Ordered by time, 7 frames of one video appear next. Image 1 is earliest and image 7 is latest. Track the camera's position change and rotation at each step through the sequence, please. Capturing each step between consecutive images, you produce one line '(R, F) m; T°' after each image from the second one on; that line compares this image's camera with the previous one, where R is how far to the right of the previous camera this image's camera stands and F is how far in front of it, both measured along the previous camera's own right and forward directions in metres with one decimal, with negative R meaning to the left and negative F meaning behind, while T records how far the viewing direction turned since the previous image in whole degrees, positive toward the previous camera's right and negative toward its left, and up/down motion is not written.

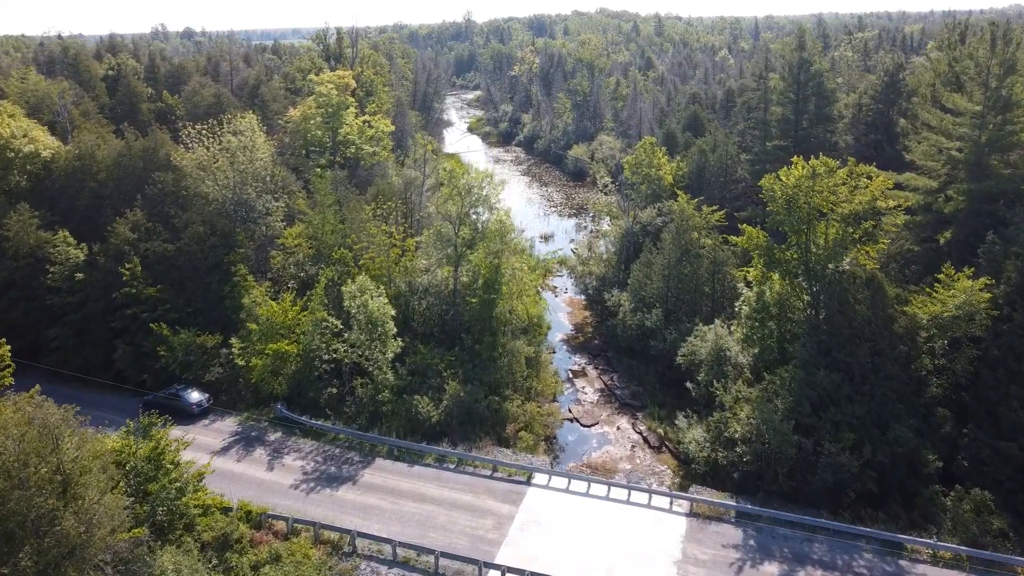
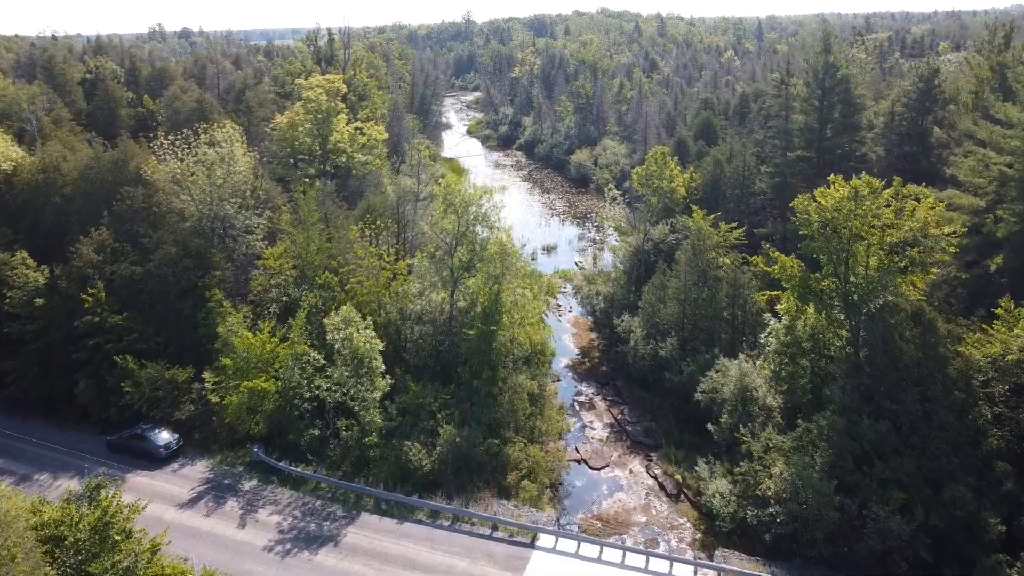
(-0.1, +2.9) m; 0°
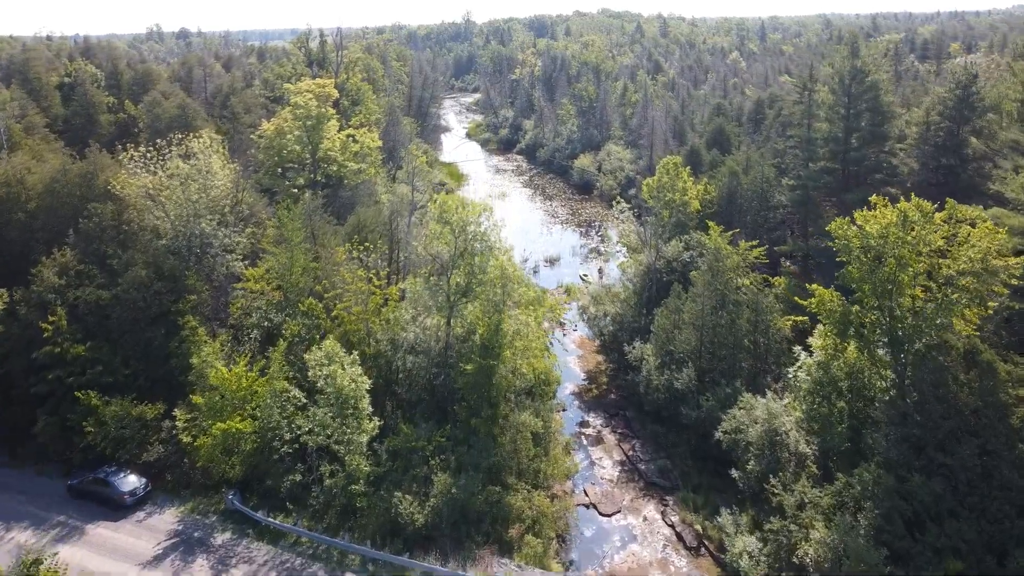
(-0.1, +2.6) m; 0°
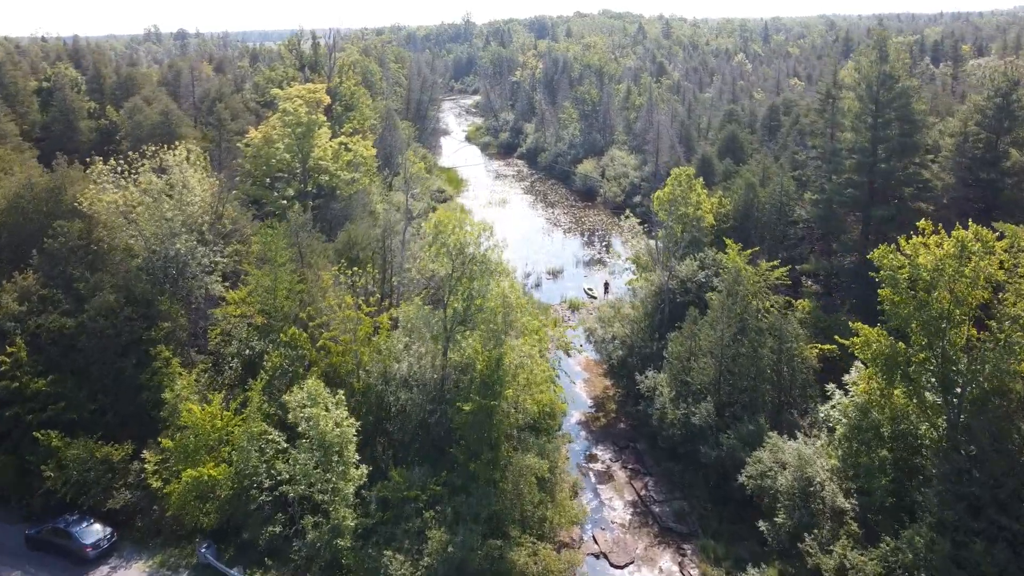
(-0.1, +2.3) m; 0°
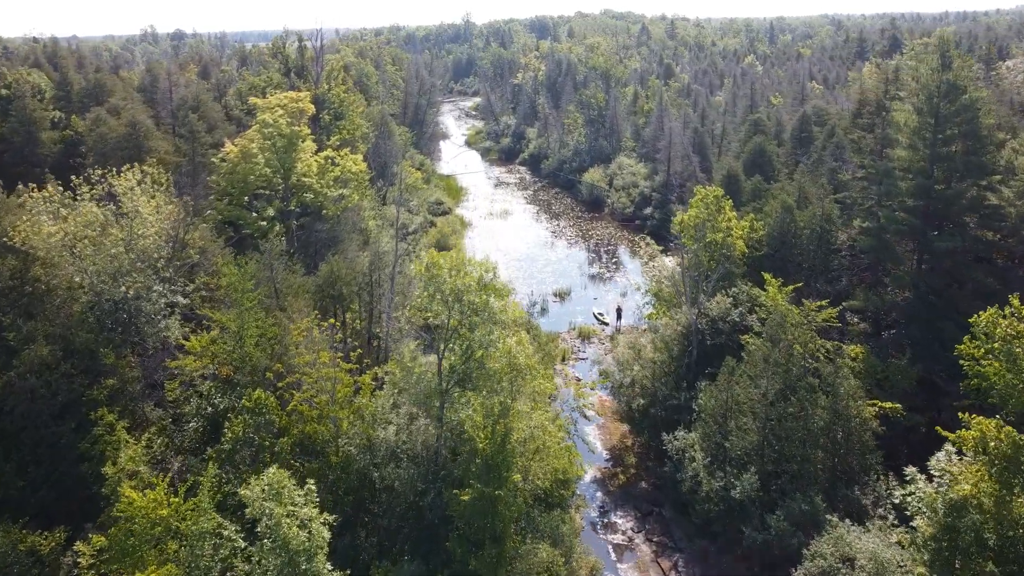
(-0.2, +3.9) m; 0°
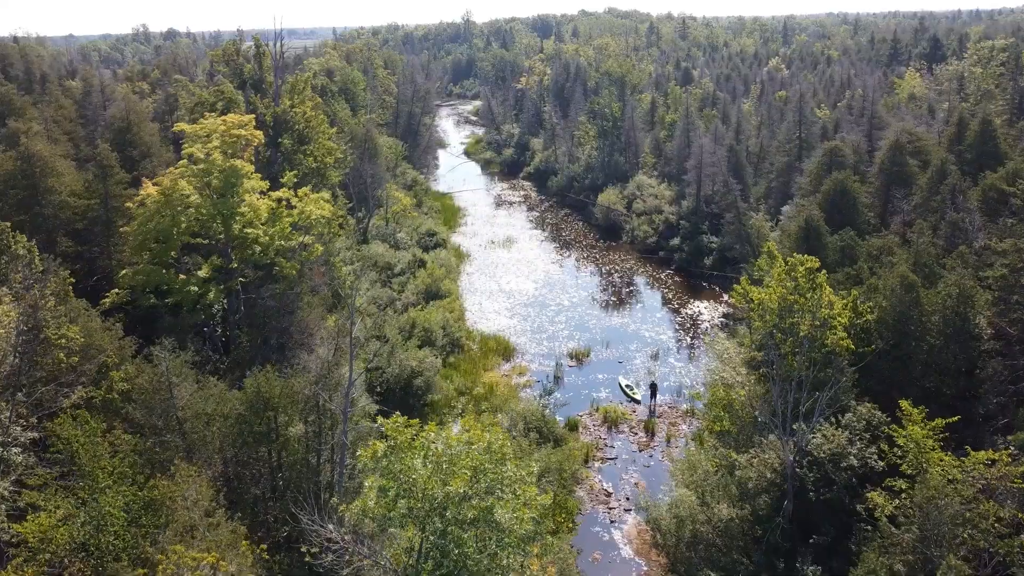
(-0.3, +8.6) m; 0°
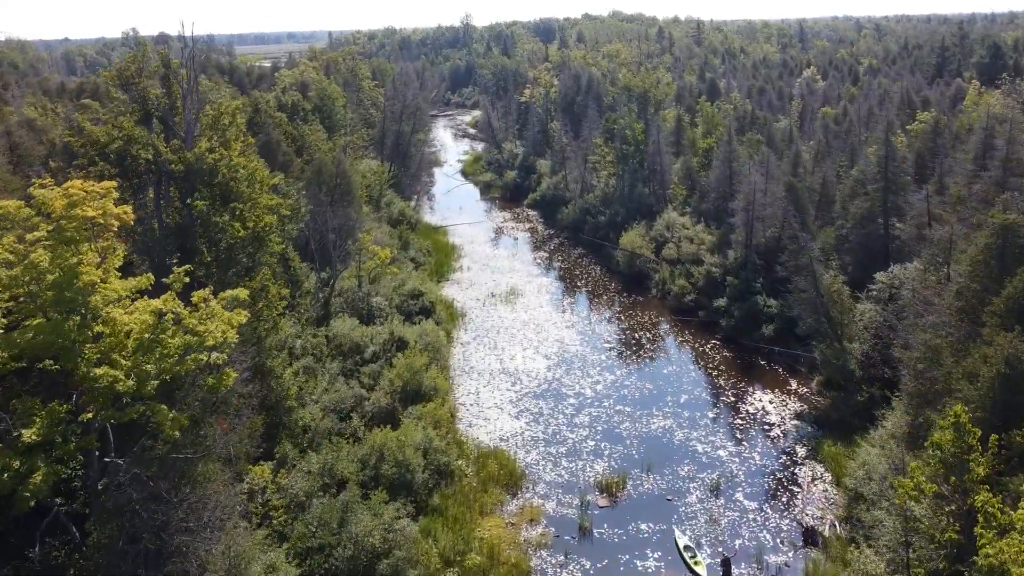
(-0.3, +10.5) m; 0°
